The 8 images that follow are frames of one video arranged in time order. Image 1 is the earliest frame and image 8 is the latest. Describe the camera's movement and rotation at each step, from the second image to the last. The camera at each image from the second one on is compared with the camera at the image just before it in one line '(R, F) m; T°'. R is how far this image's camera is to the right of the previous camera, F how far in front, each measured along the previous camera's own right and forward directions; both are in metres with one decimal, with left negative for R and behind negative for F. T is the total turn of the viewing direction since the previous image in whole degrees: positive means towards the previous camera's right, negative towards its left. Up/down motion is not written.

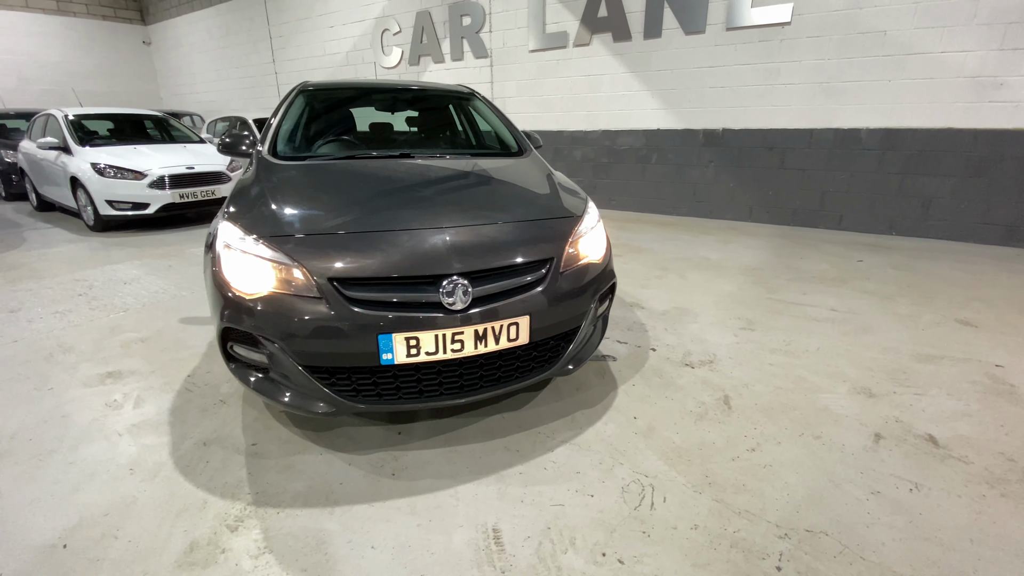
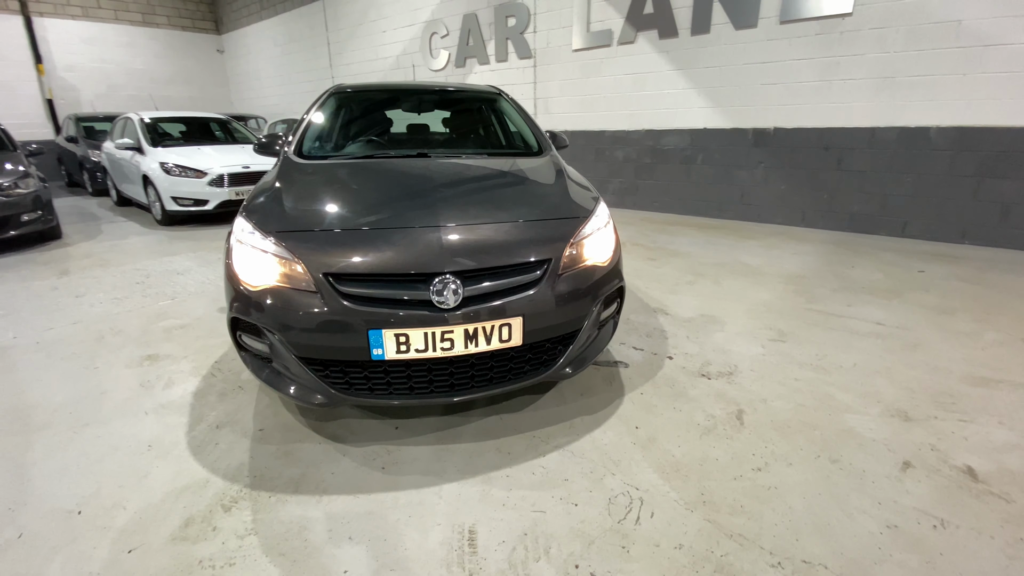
(+0.2, 0.0) m; -6°
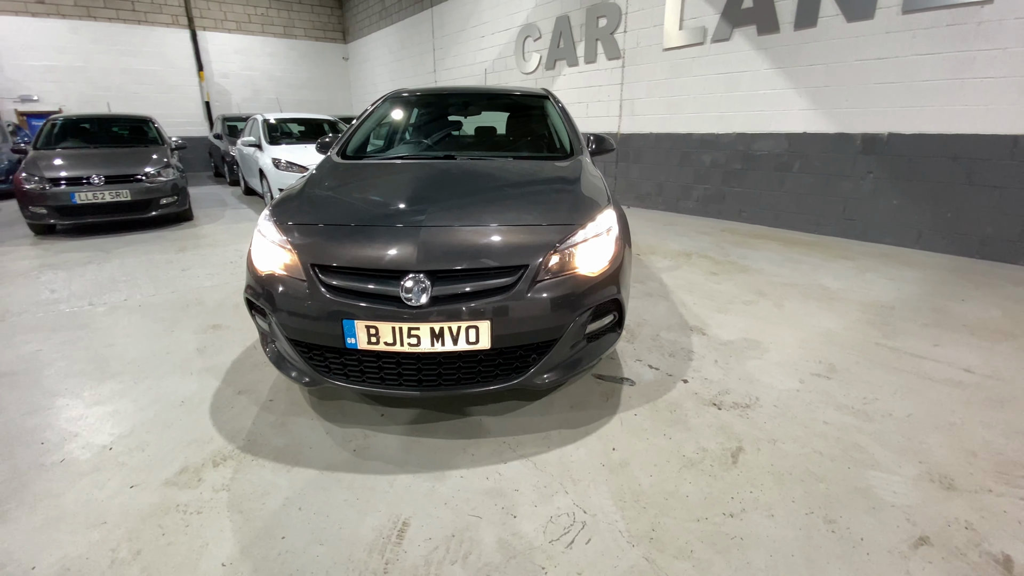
(+0.4, 0.0) m; -12°
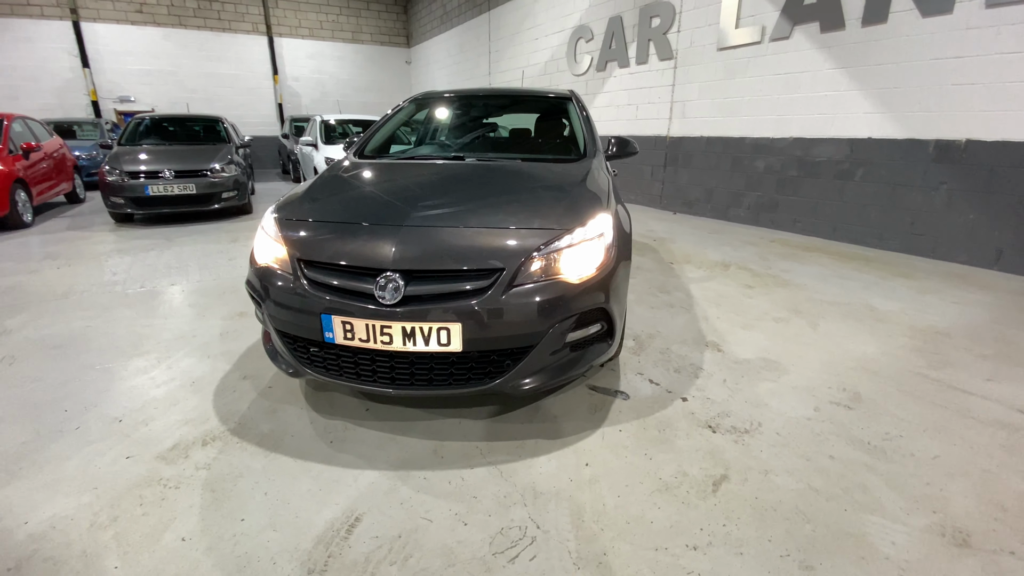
(+0.2, 0.0) m; -7°
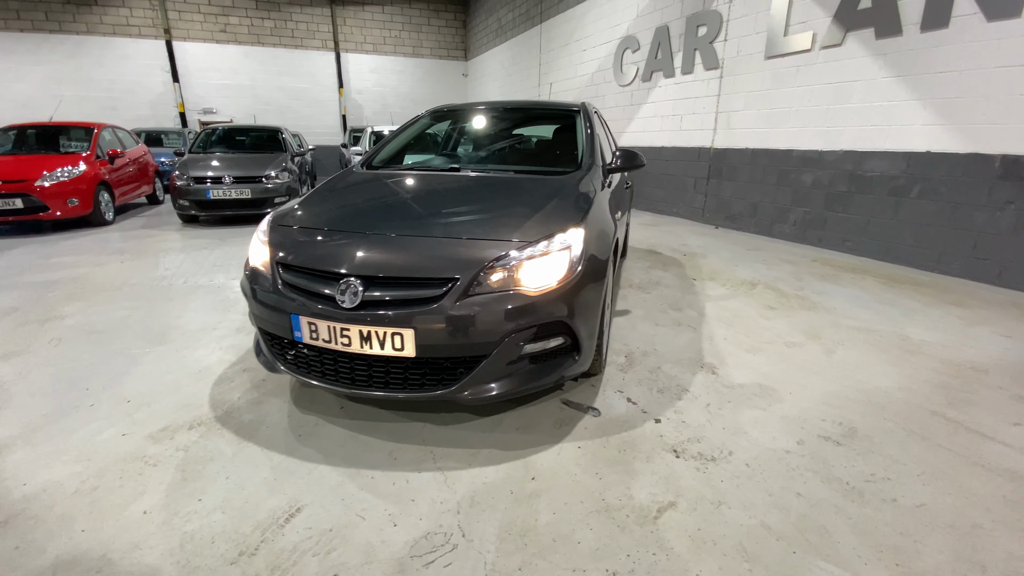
(+0.3, 0.0) m; -7°
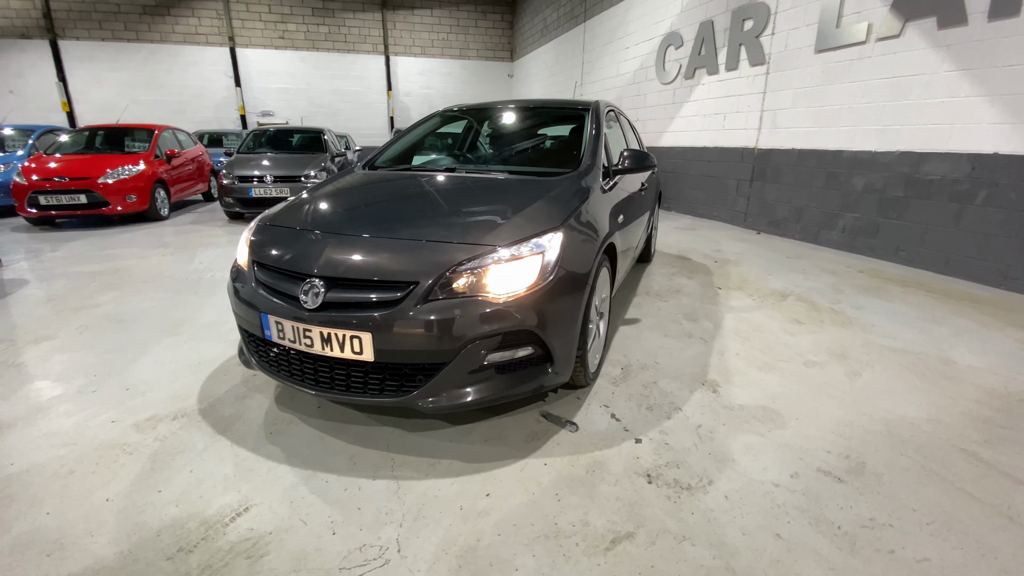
(+0.2, +0.1) m; -6°
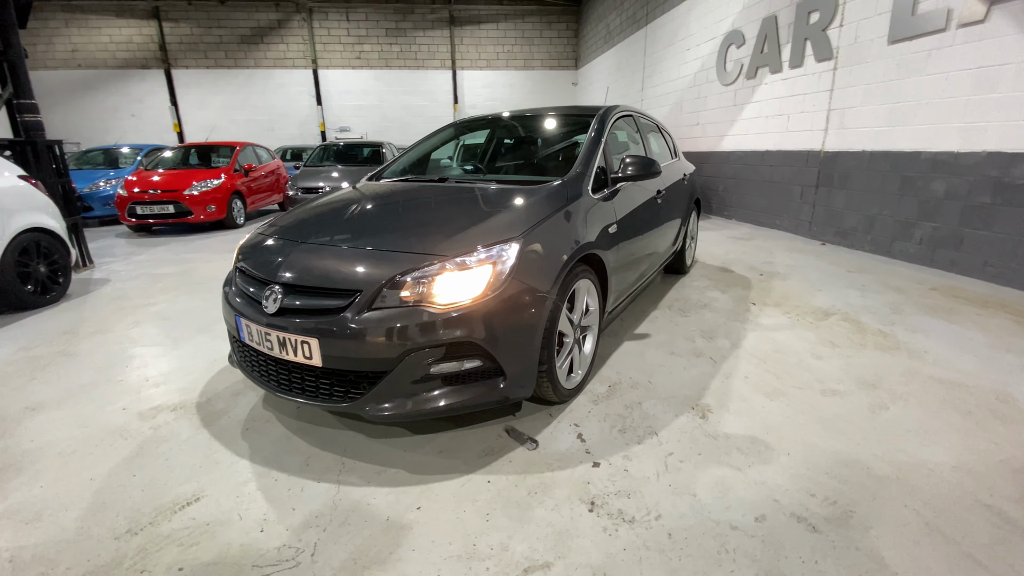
(+0.4, +0.1) m; -9°
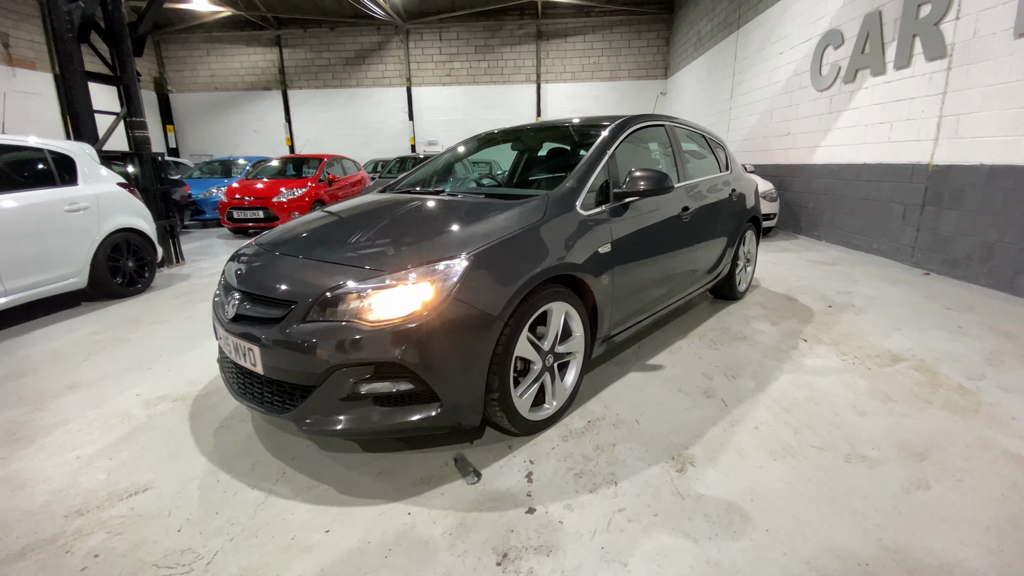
(+0.4, +0.1) m; -11°
